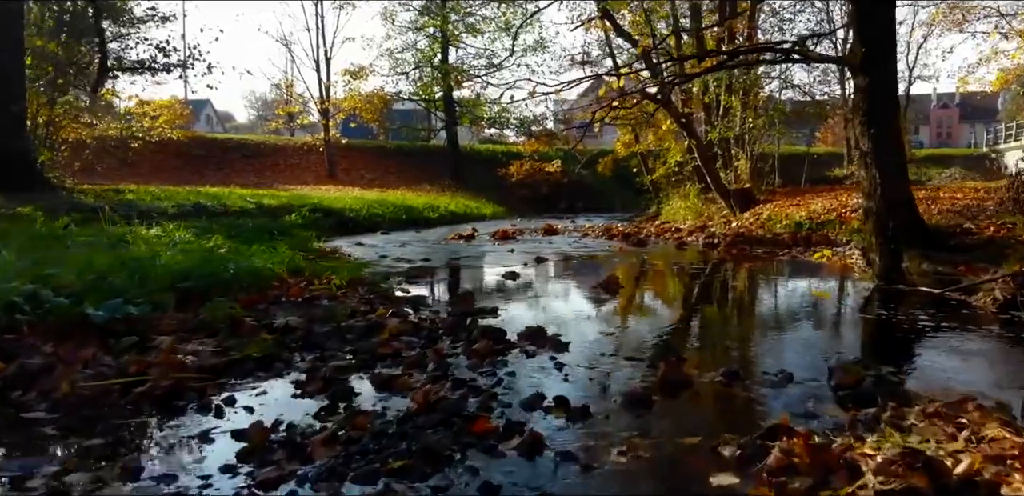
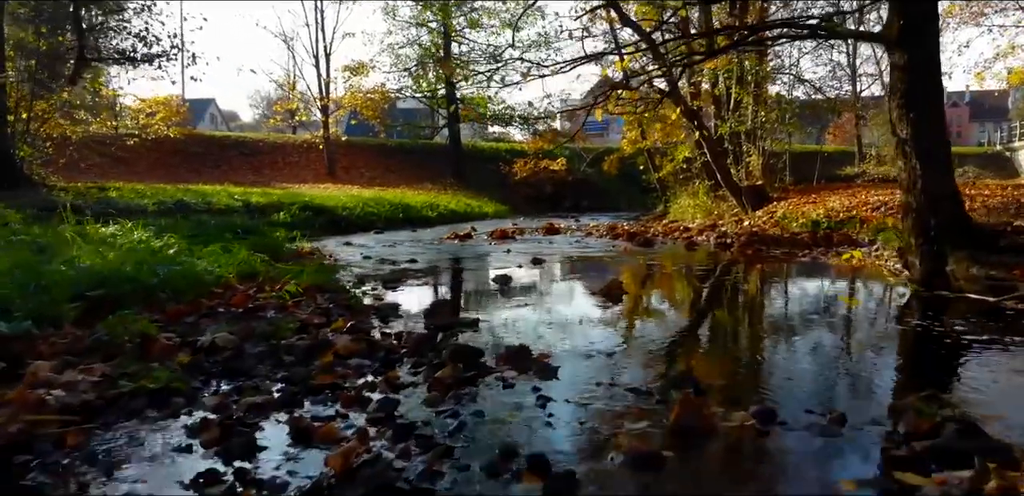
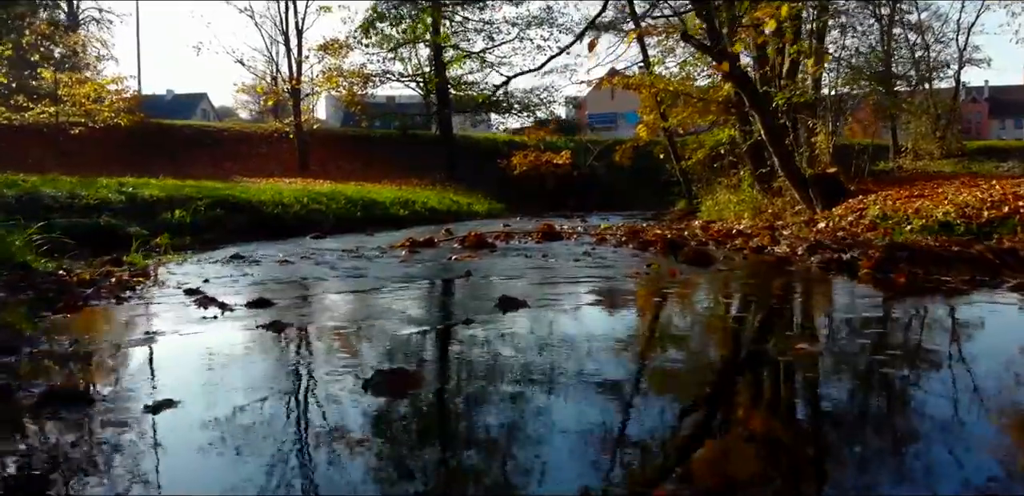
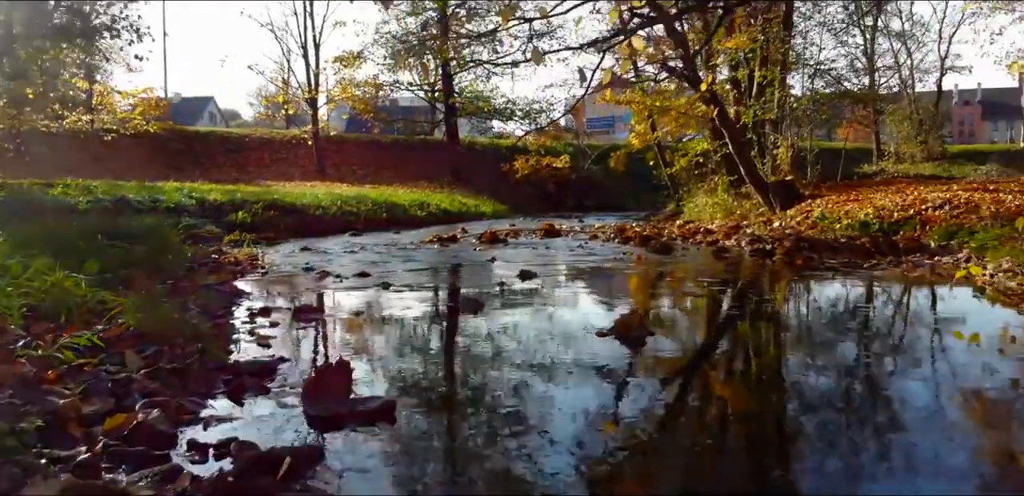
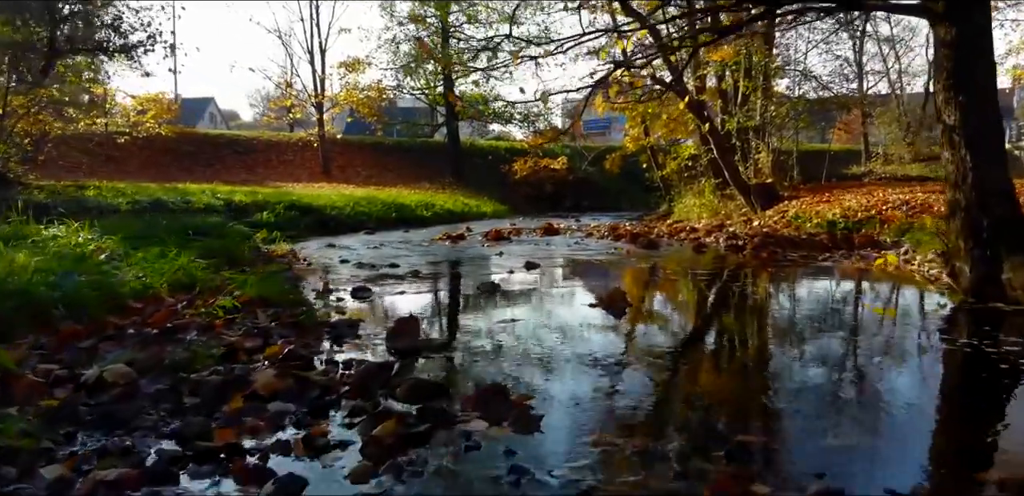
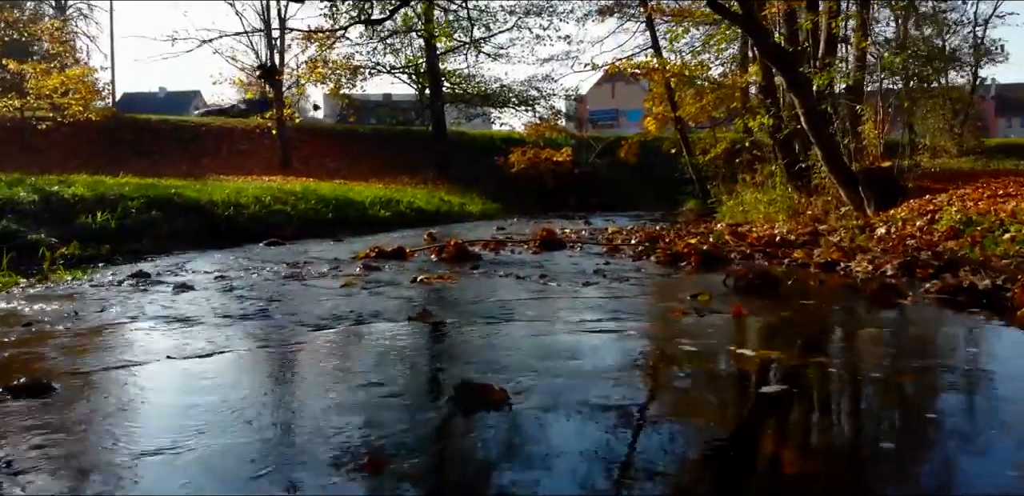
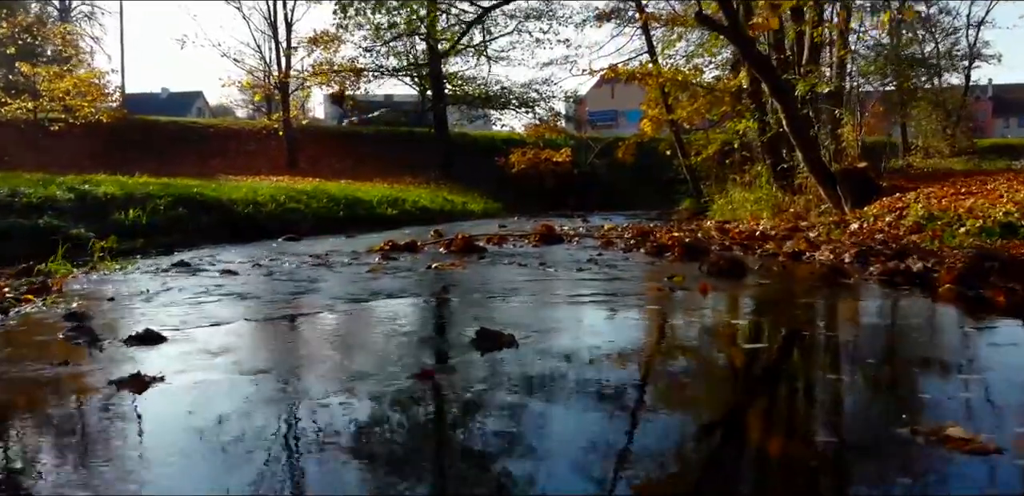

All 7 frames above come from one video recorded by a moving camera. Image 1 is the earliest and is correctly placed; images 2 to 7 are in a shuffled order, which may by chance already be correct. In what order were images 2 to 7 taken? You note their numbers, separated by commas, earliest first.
2, 5, 4, 3, 7, 6
